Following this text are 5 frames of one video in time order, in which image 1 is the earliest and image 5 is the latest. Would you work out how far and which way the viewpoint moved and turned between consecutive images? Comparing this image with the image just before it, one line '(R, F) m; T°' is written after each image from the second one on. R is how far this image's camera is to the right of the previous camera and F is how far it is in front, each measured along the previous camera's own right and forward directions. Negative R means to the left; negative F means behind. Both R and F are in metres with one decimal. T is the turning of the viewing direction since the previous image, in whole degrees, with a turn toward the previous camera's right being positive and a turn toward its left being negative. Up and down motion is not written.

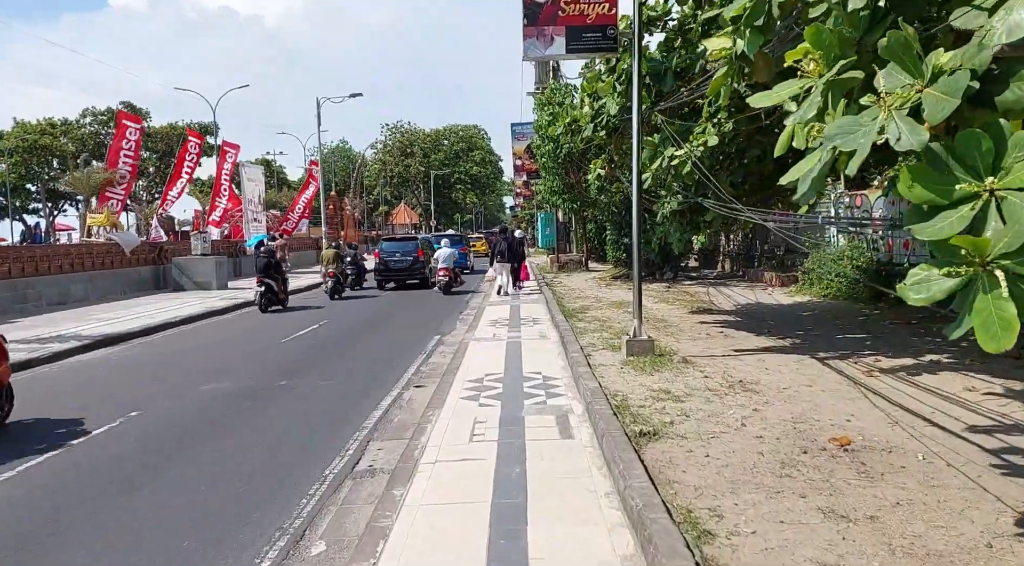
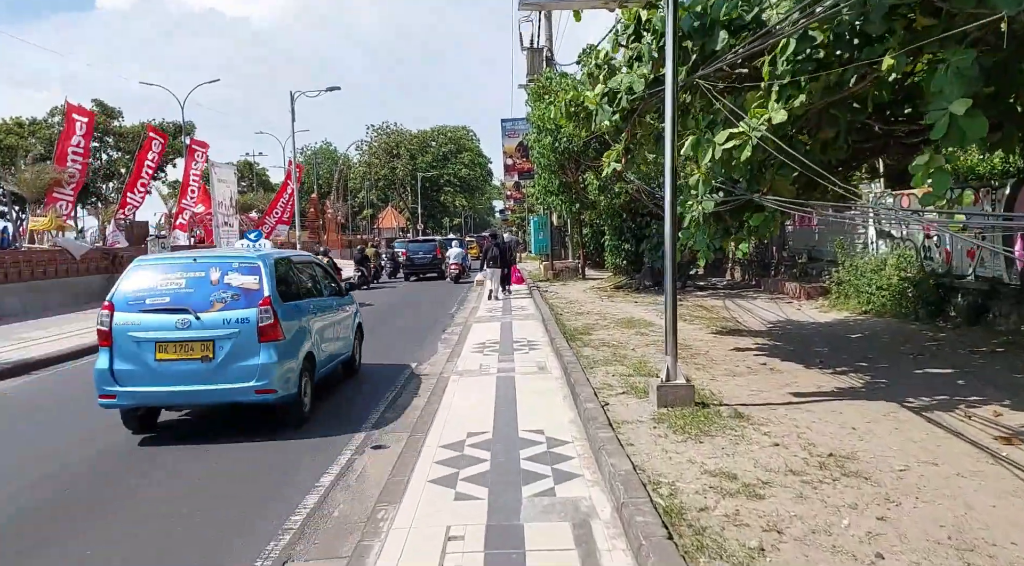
(0.0, +2.4) m; +1°
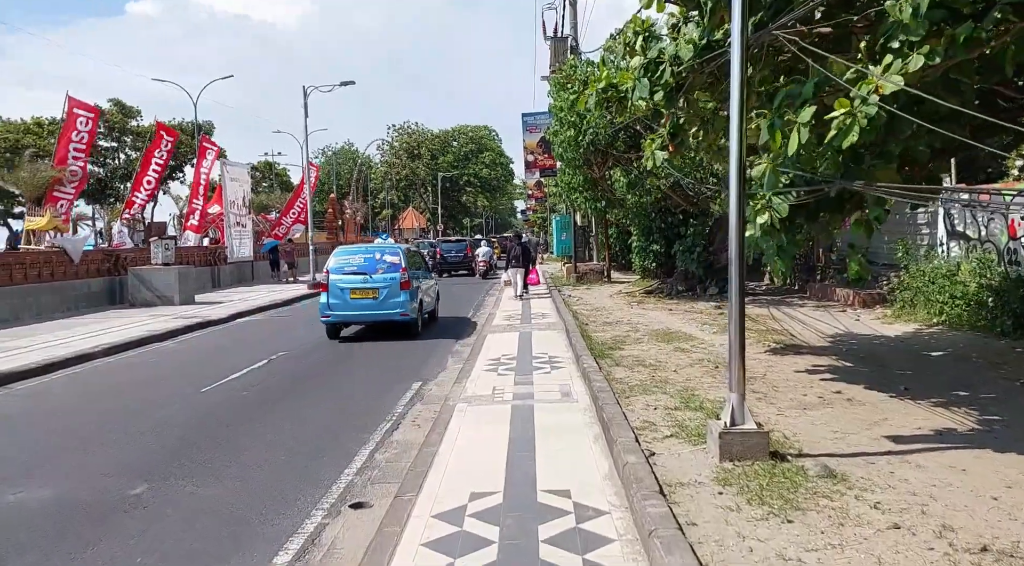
(0.0, +1.6) m; -2°
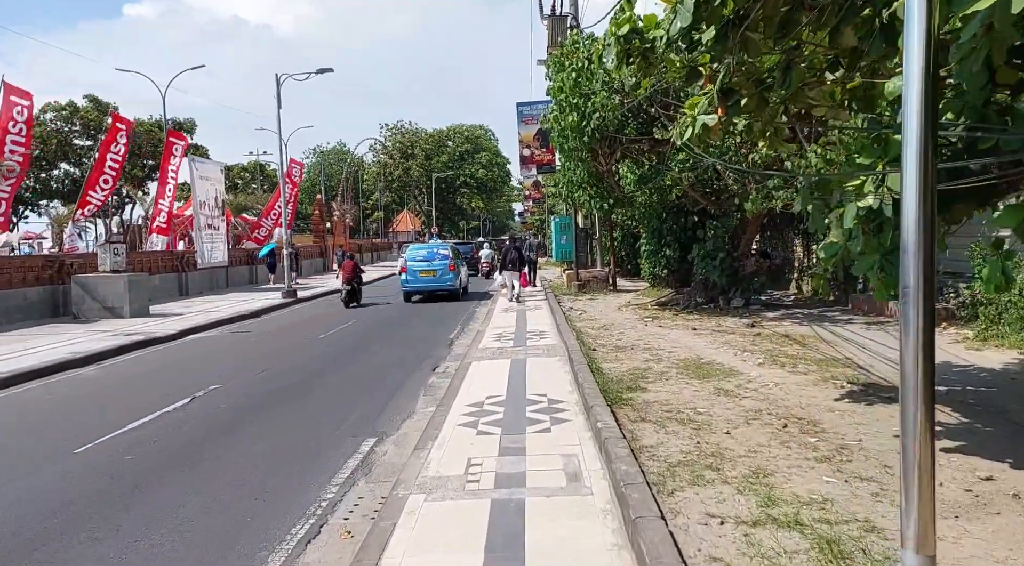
(+0.1, +2.7) m; 0°
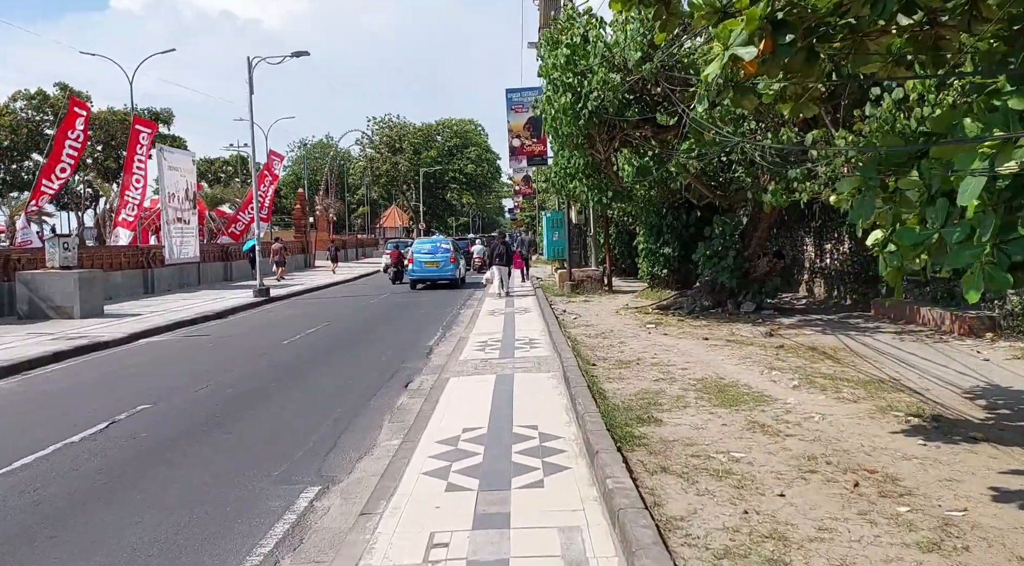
(+0.1, +1.7) m; +1°
